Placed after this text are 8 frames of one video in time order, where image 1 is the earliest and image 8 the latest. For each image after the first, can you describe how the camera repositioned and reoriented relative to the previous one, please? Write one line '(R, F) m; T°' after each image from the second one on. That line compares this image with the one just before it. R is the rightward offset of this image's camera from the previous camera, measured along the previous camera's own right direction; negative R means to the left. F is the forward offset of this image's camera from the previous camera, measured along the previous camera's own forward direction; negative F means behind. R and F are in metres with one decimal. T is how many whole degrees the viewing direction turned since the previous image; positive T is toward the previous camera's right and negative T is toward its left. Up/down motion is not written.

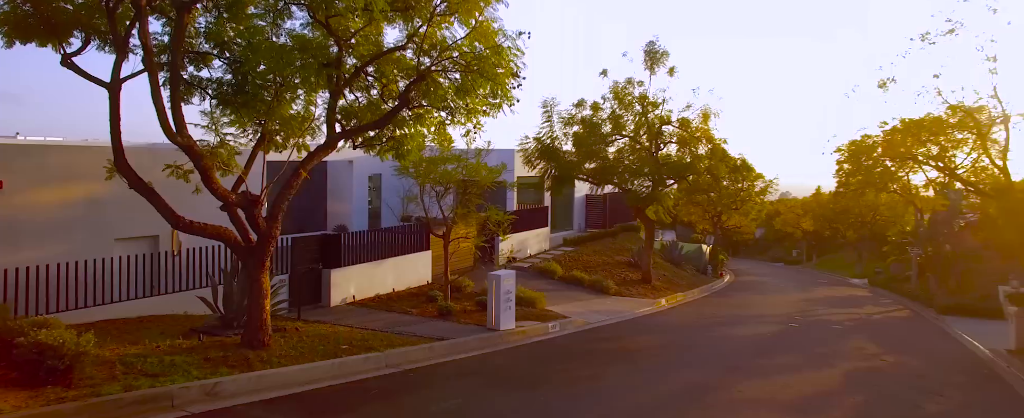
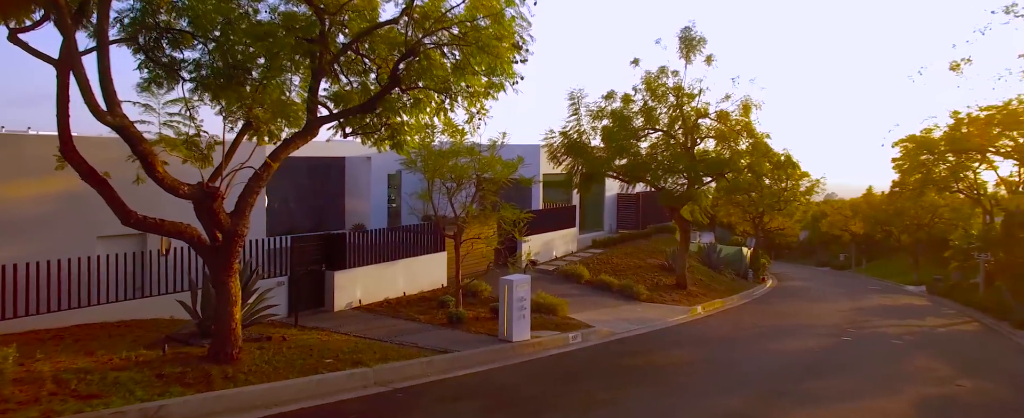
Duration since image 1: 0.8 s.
(+0.4, +1.3) m; -3°
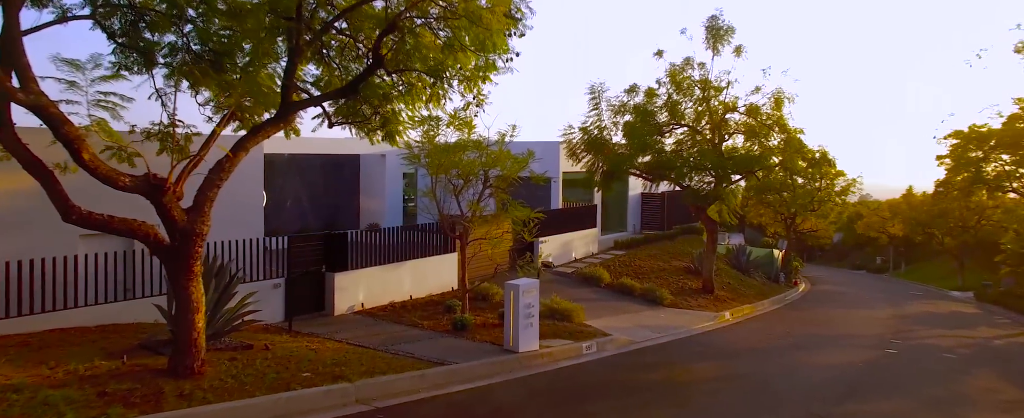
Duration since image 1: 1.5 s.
(+0.3, +1.0) m; -2°
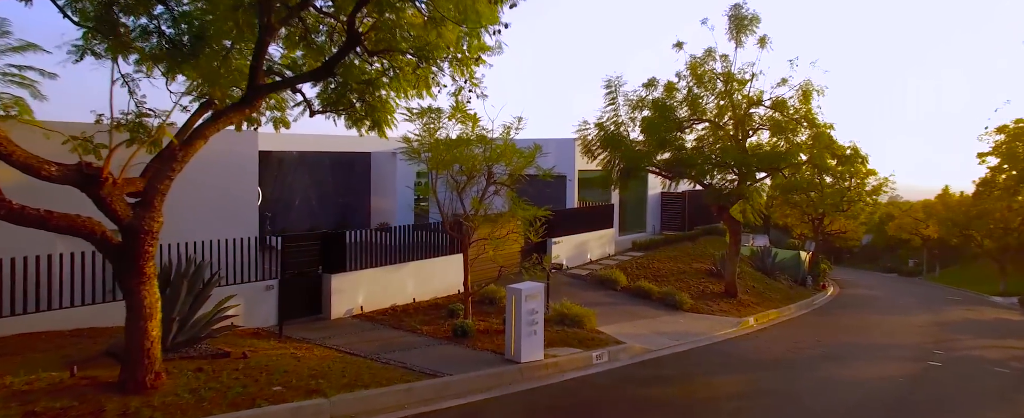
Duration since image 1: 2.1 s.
(+0.3, +0.8) m; -2°
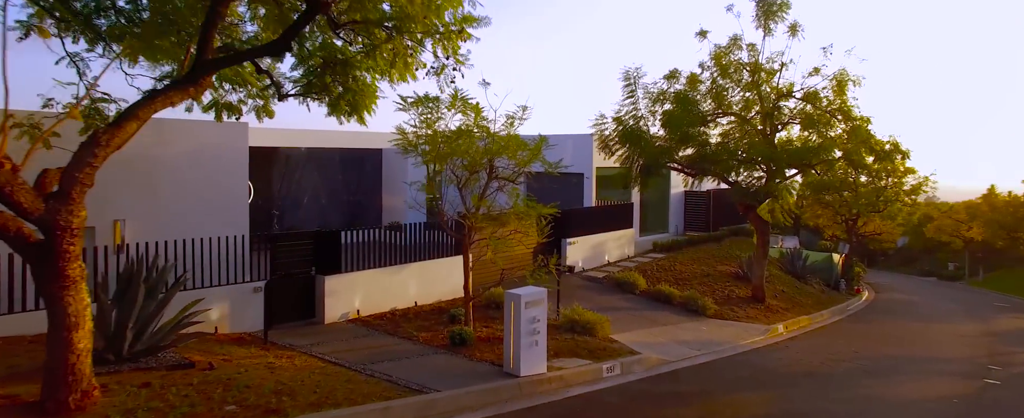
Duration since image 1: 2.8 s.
(+0.3, +1.0) m; -2°
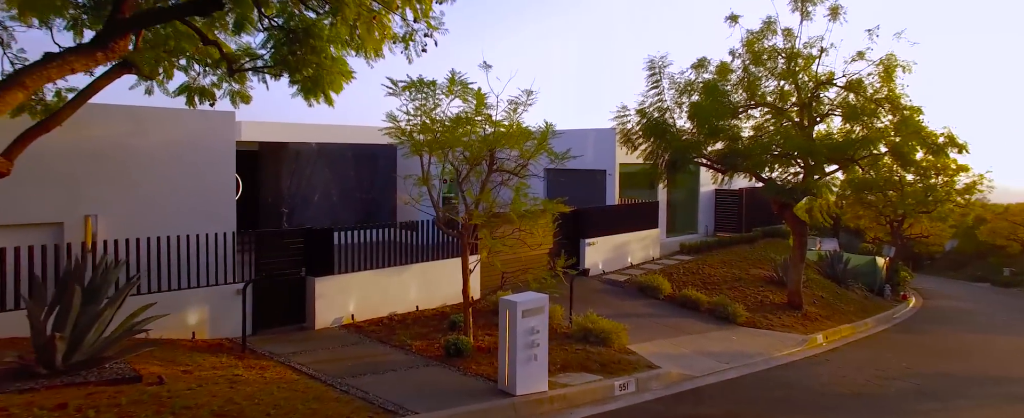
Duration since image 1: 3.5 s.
(+0.4, +1.1) m; -3°
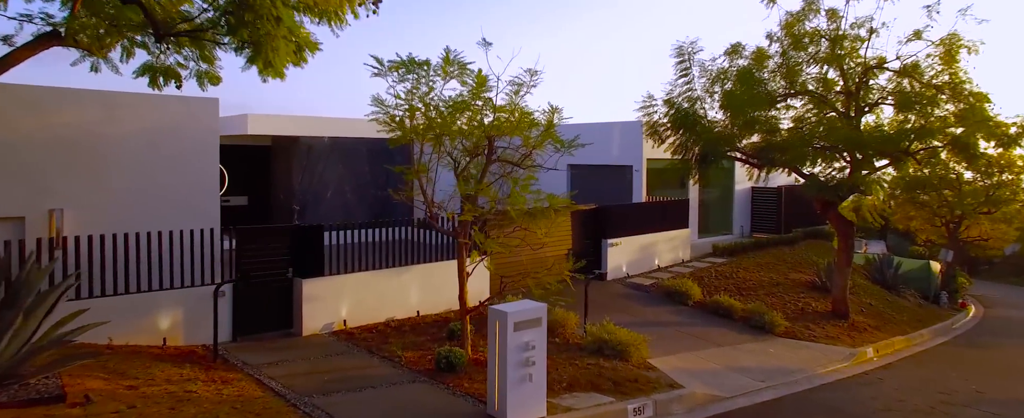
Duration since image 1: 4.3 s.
(+0.4, +1.1) m; -3°
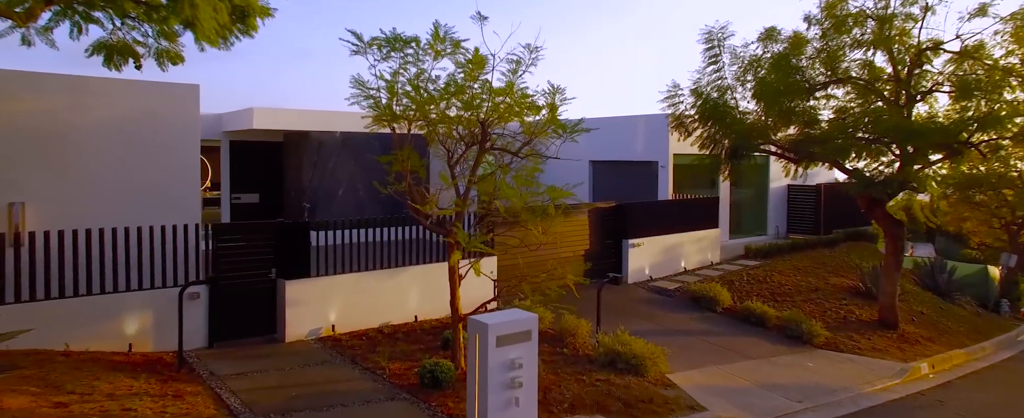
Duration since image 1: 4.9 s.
(+0.4, +1.0) m; -3°
